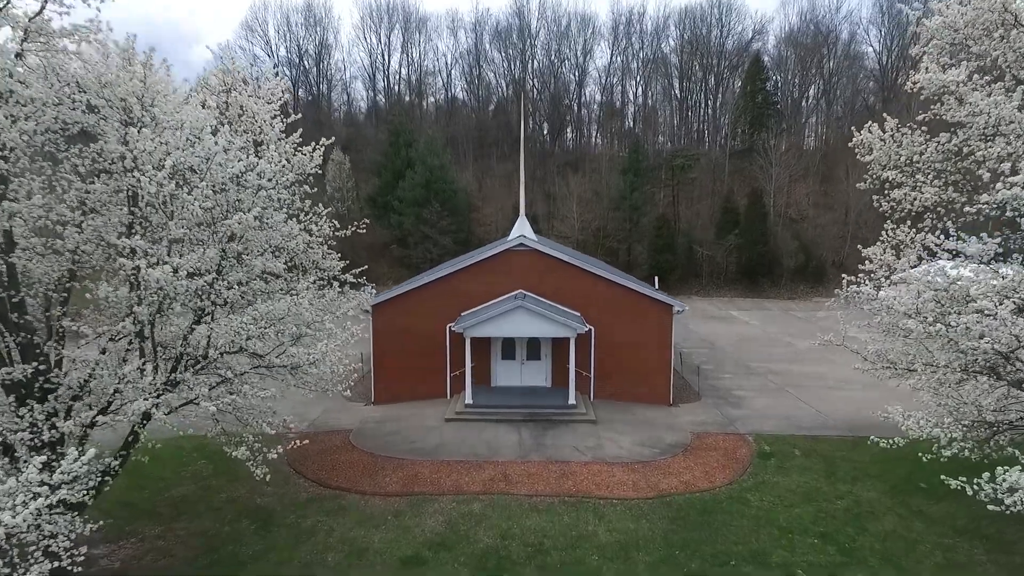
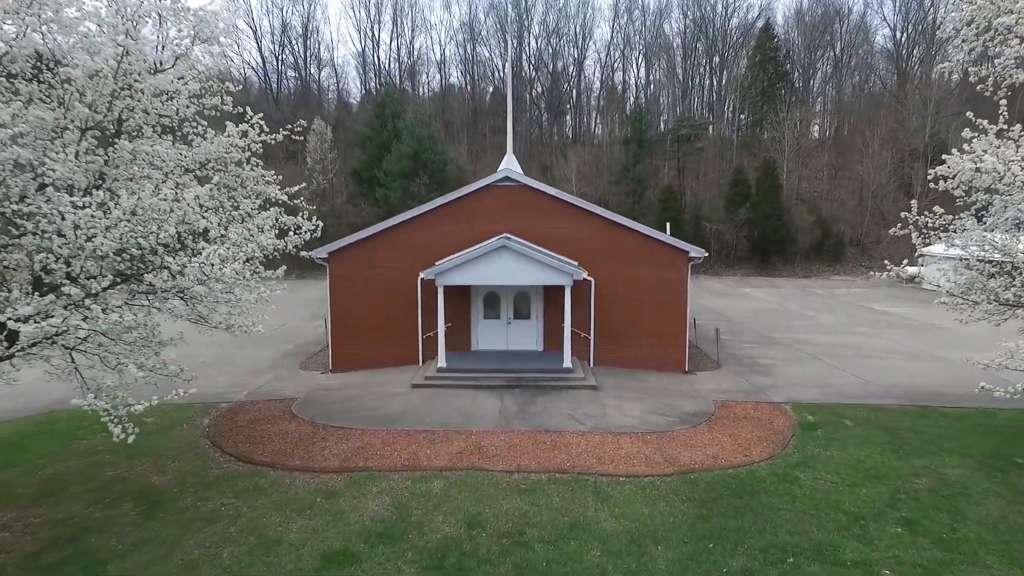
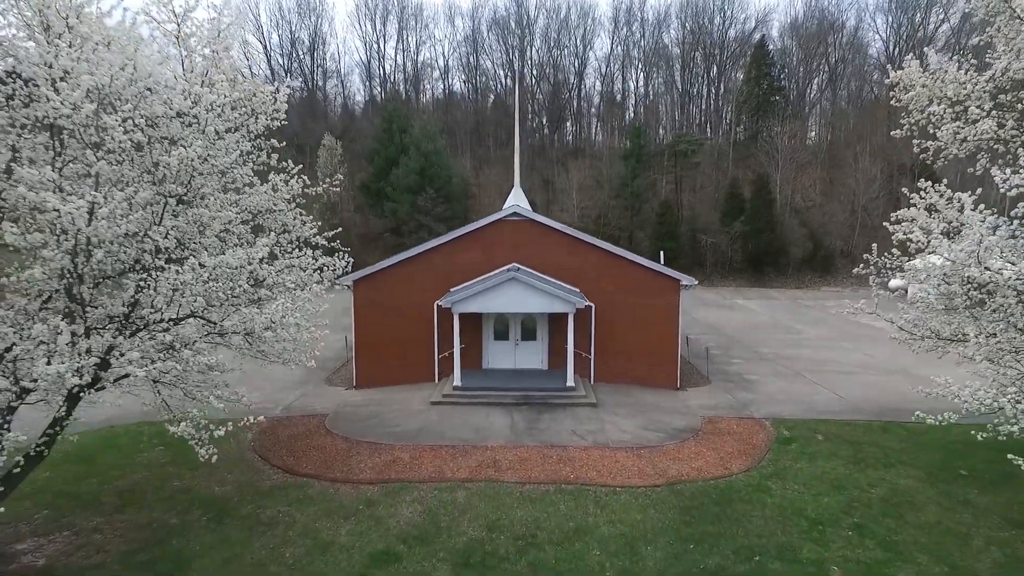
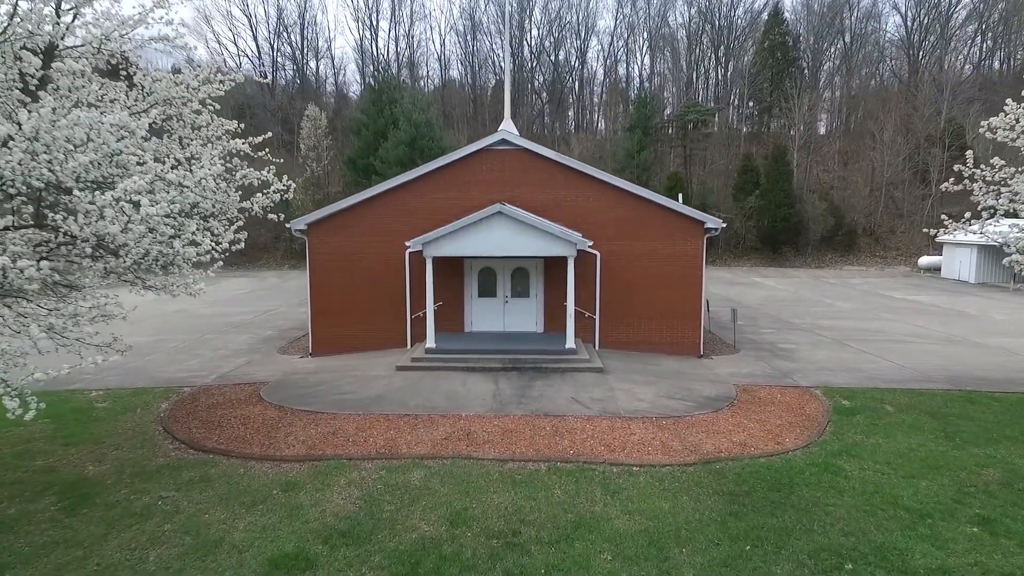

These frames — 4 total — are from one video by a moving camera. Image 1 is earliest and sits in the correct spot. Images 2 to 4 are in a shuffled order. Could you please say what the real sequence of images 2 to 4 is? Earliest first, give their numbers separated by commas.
3, 2, 4
